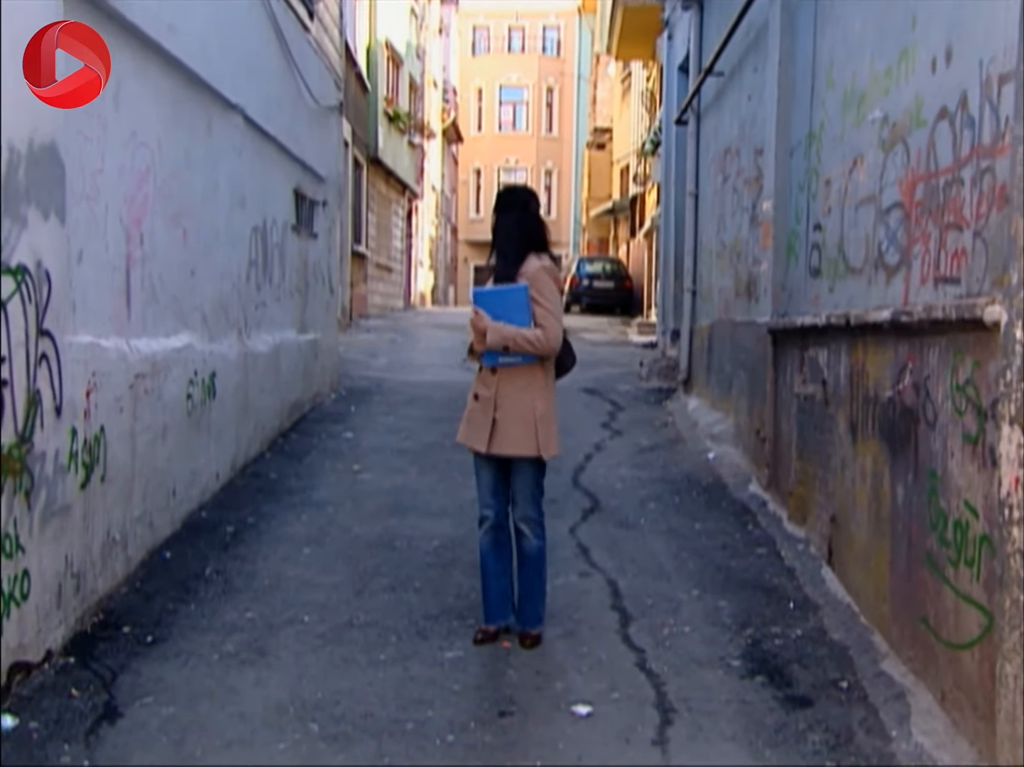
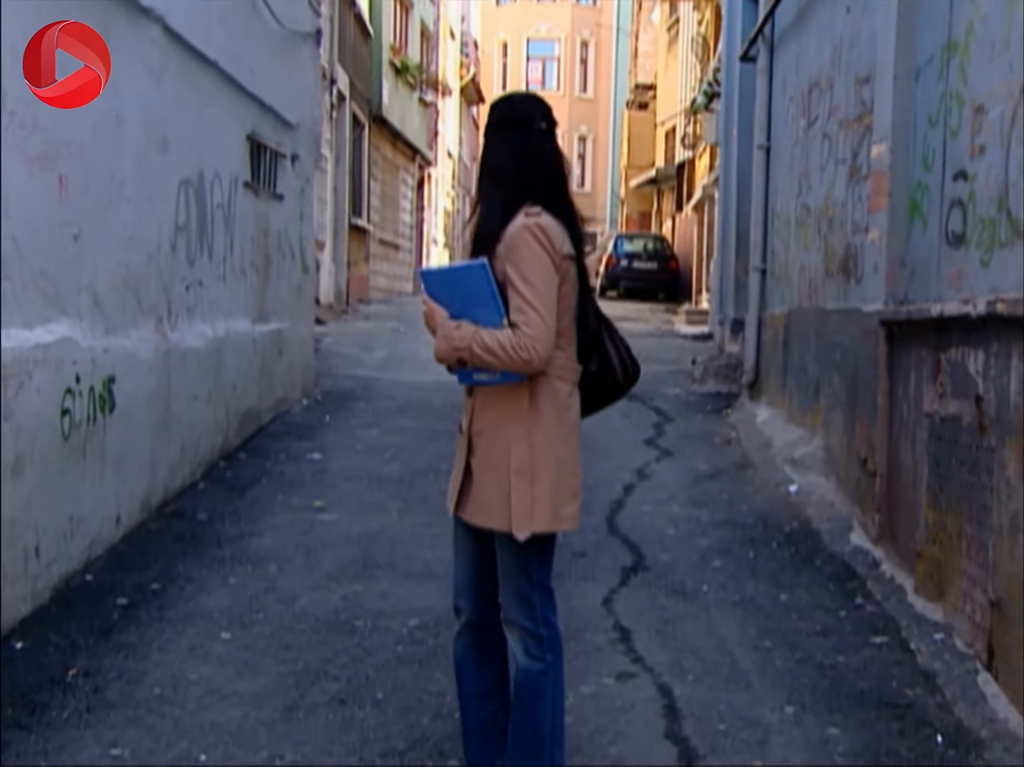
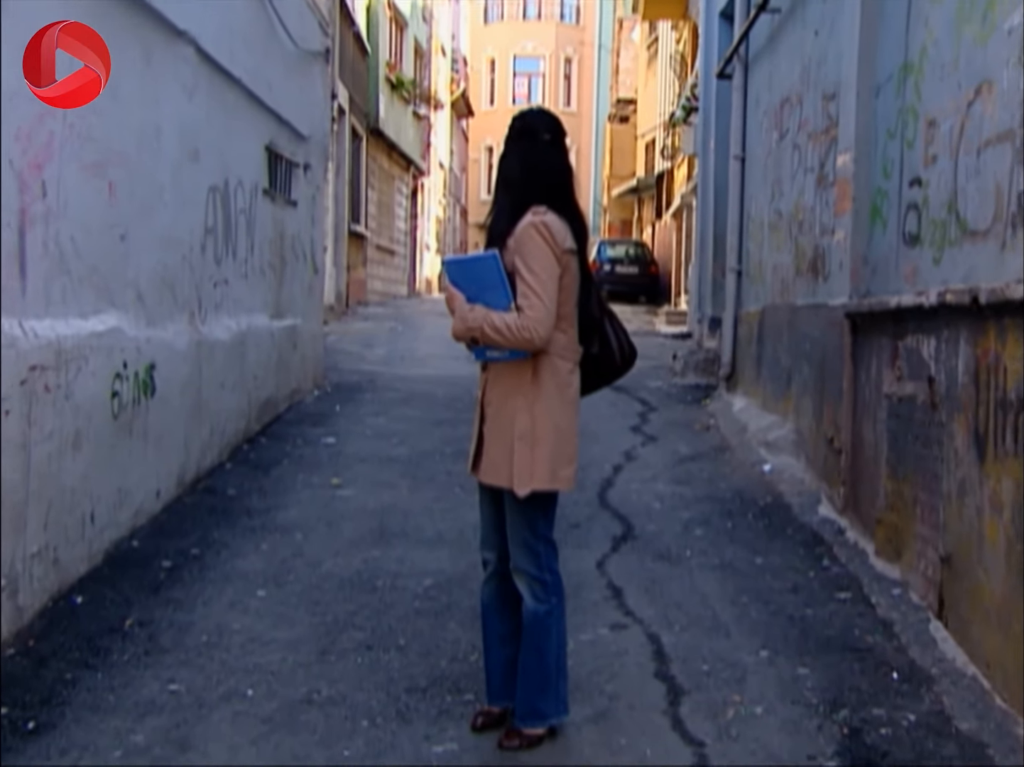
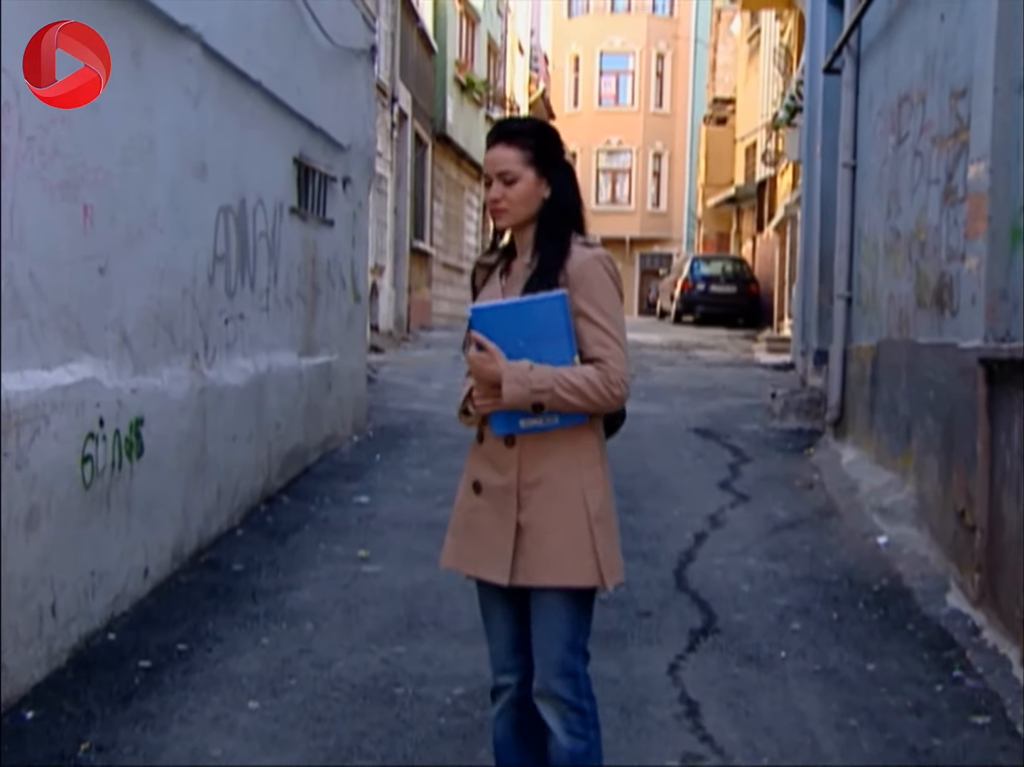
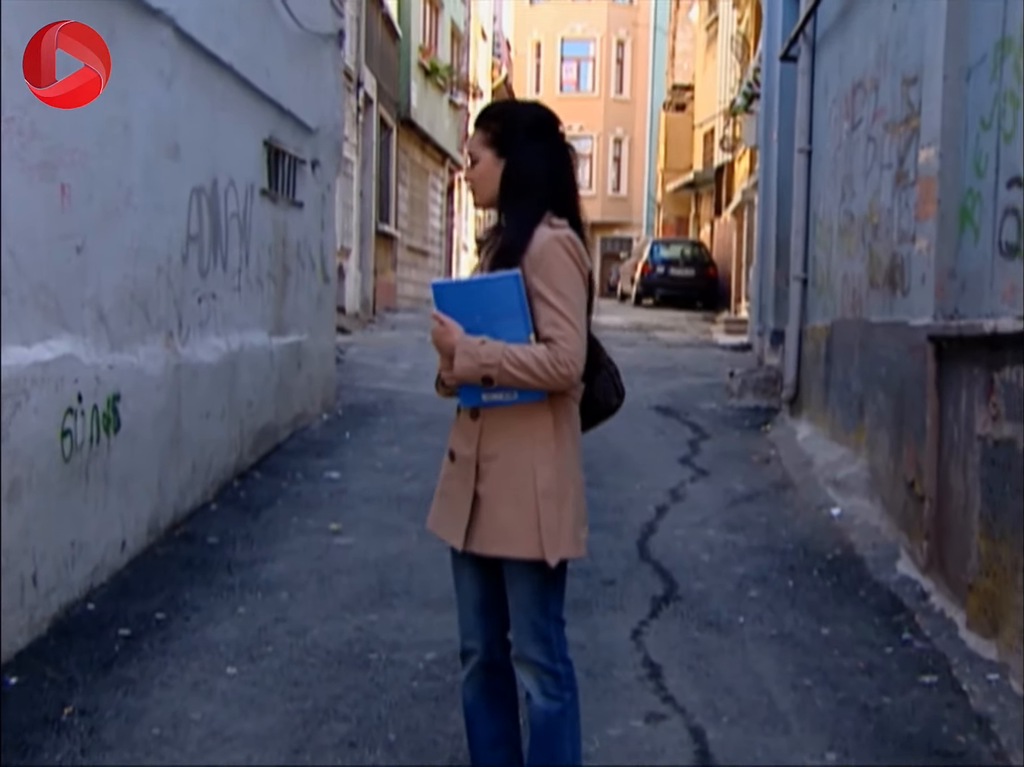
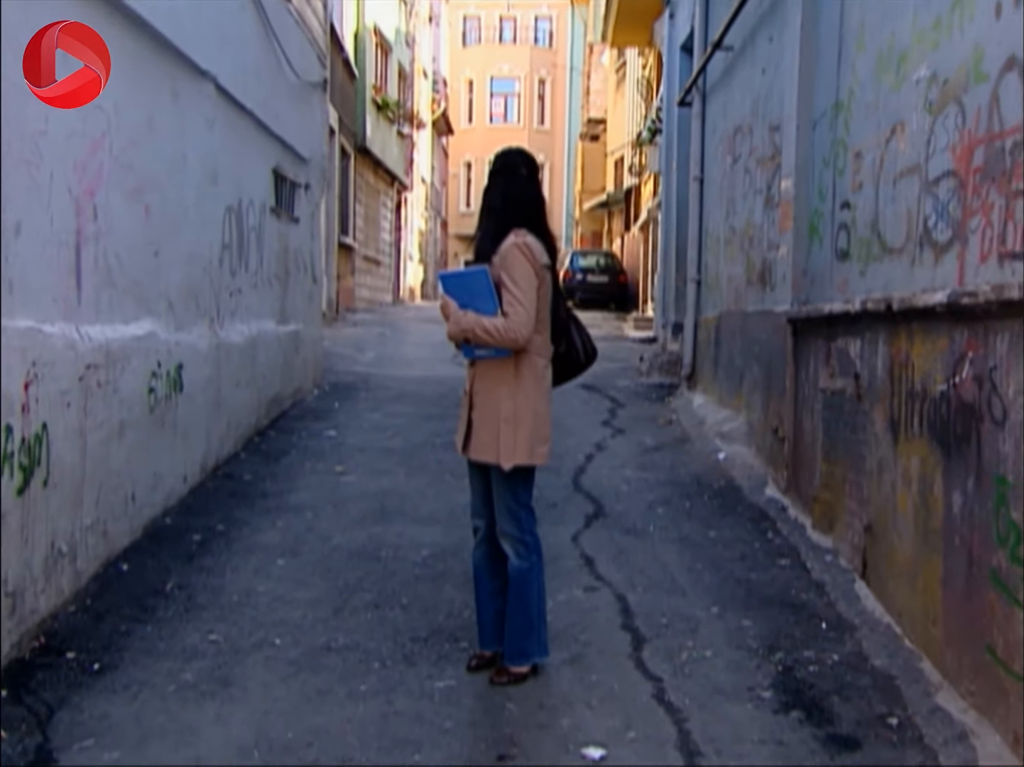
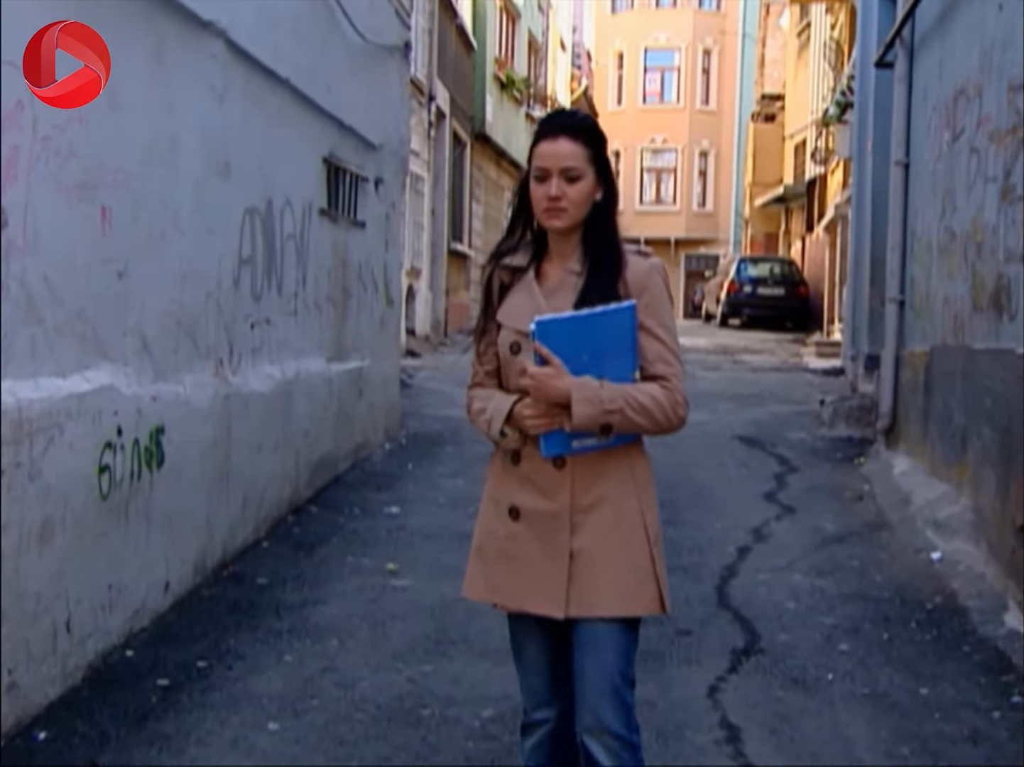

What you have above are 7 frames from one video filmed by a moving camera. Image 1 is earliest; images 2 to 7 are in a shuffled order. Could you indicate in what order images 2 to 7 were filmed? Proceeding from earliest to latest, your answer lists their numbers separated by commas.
6, 3, 2, 5, 4, 7
